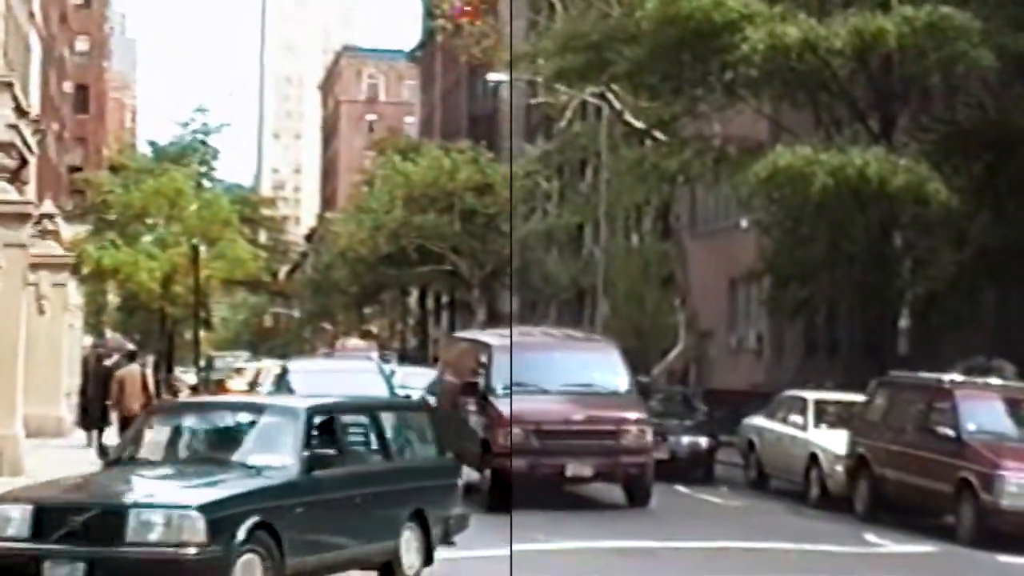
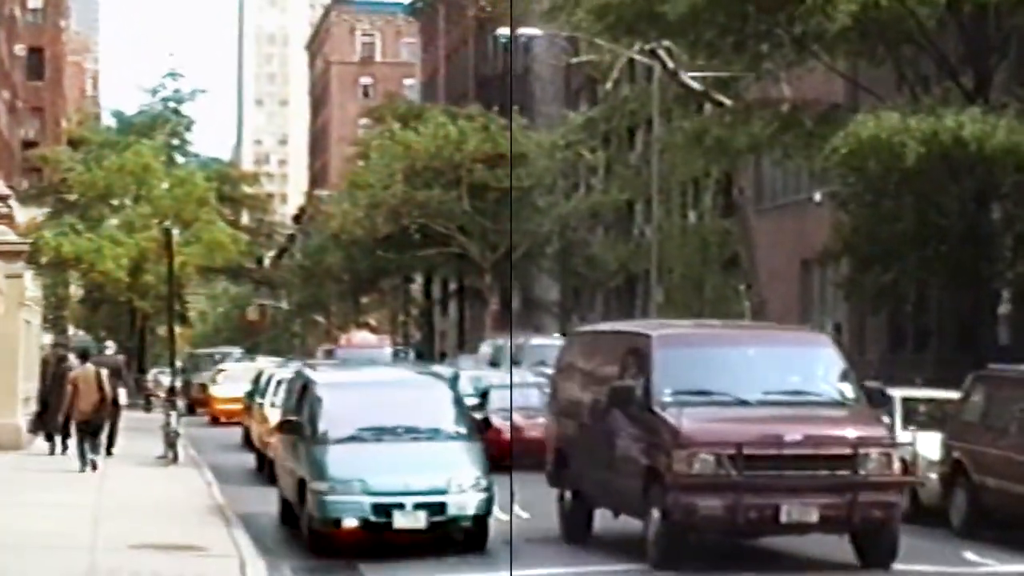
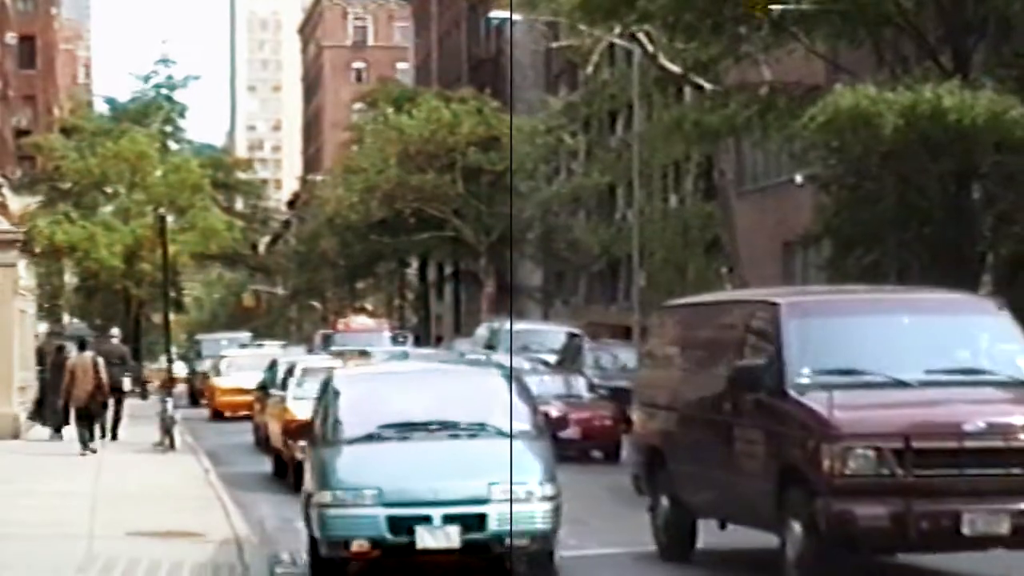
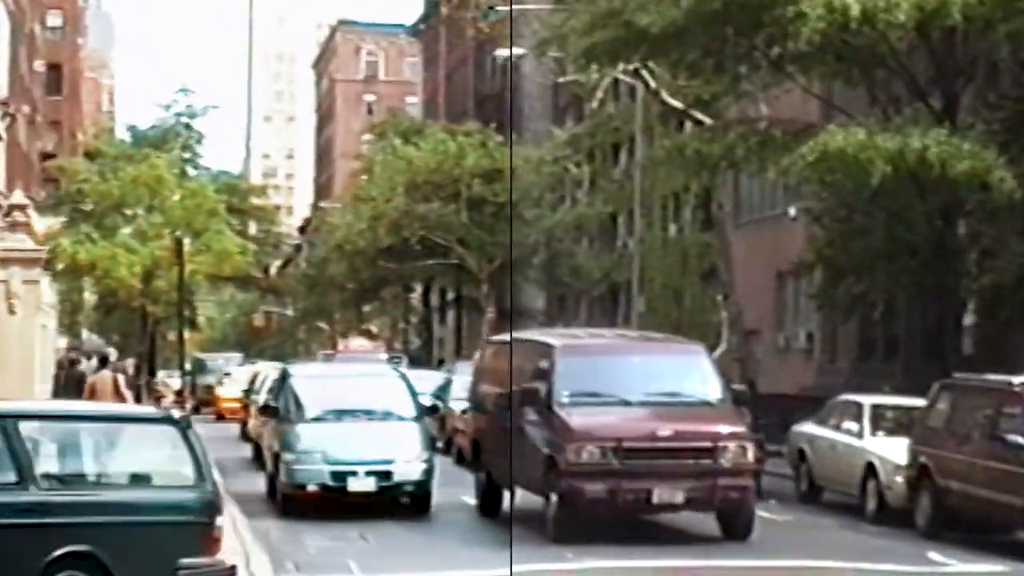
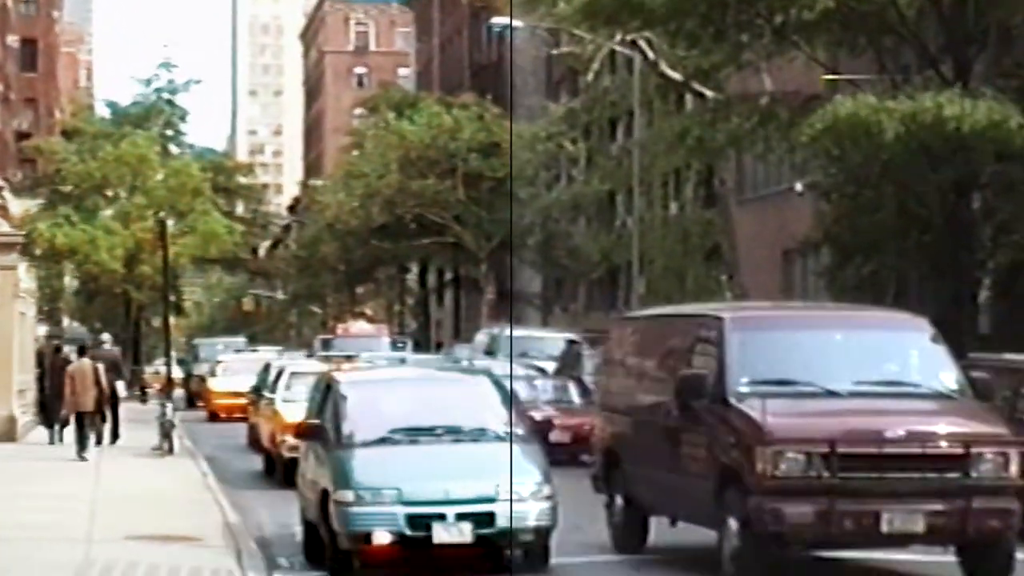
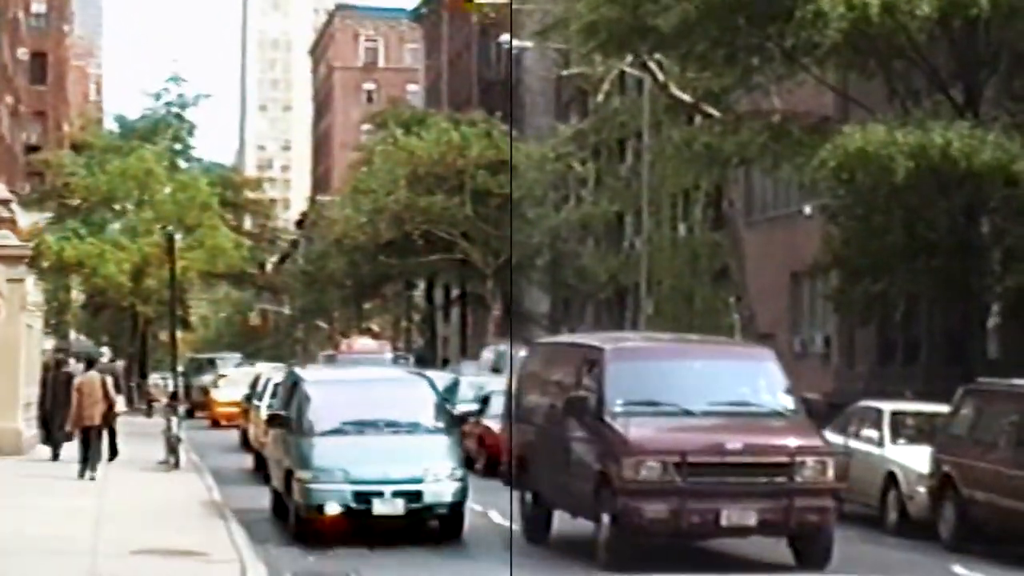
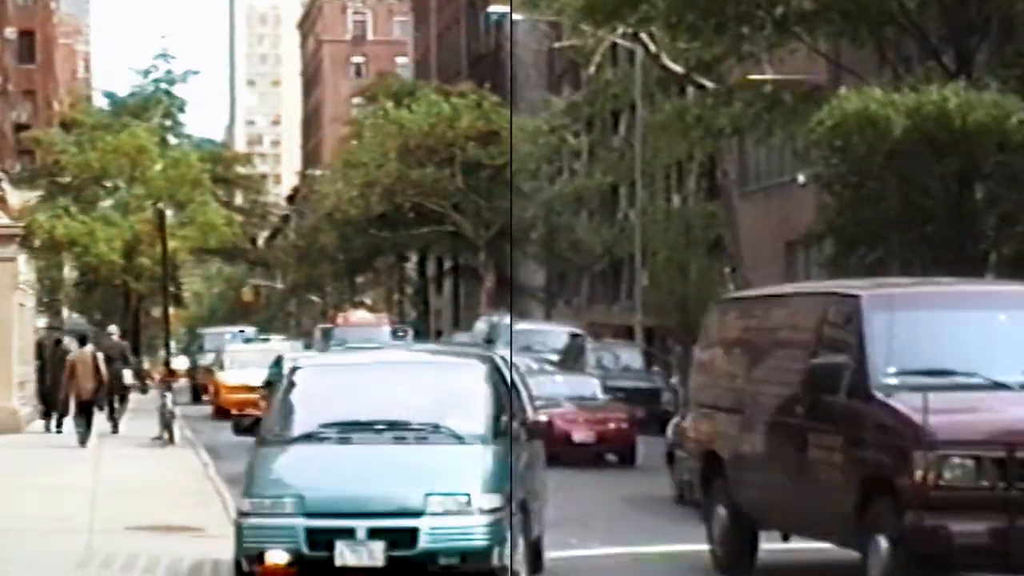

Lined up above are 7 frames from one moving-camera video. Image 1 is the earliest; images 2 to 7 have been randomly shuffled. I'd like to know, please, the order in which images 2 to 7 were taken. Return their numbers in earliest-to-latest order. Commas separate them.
4, 6, 2, 5, 3, 7
